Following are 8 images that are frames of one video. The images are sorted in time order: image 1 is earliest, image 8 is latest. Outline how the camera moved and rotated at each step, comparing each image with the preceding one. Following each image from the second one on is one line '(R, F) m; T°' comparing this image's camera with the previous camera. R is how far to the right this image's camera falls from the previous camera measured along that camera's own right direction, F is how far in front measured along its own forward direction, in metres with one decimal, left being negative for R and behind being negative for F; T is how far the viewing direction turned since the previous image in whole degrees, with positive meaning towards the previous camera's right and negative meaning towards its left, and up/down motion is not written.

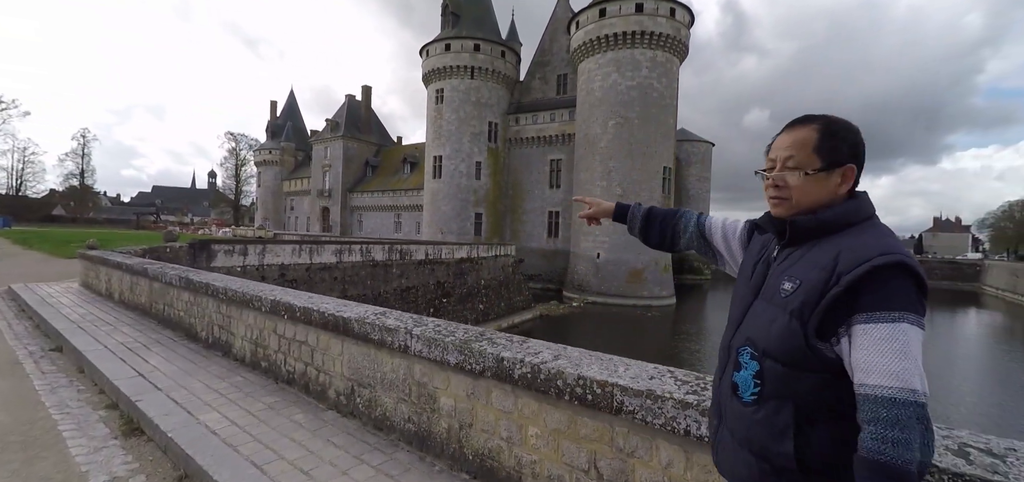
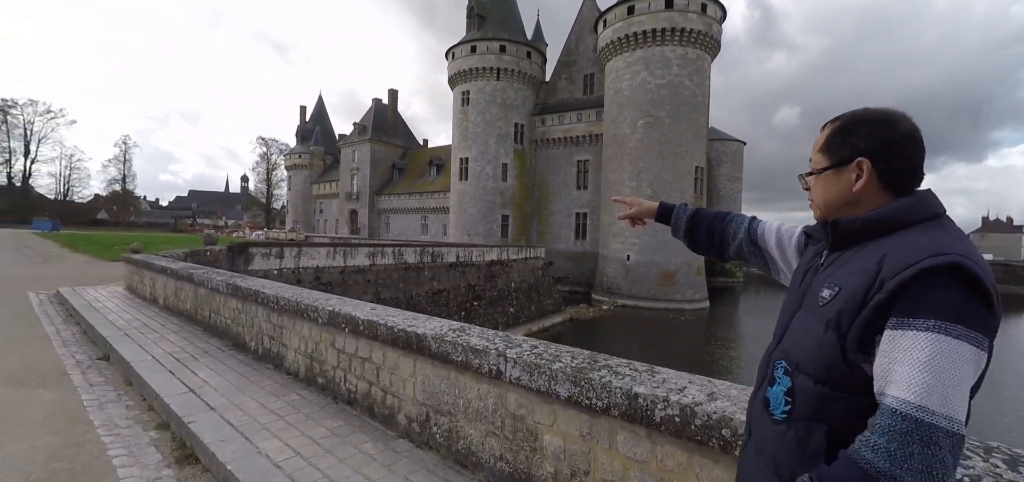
(-0.4, +0.3) m; -3°
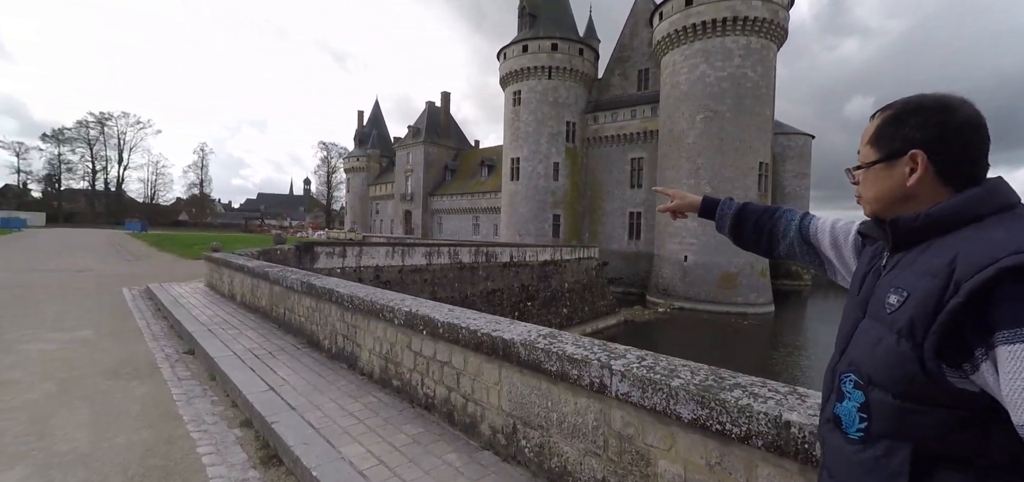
(-0.2, +0.2) m; -7°
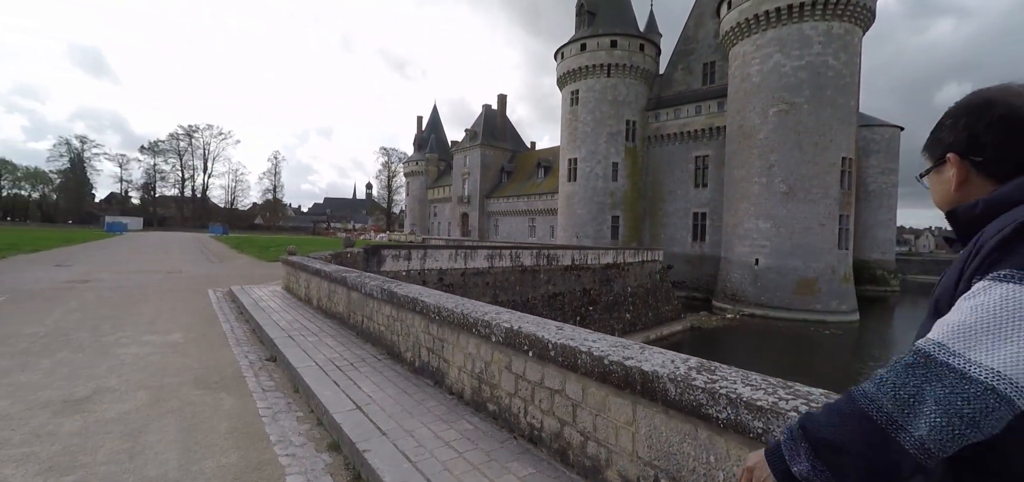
(-0.3, +0.3) m; -7°
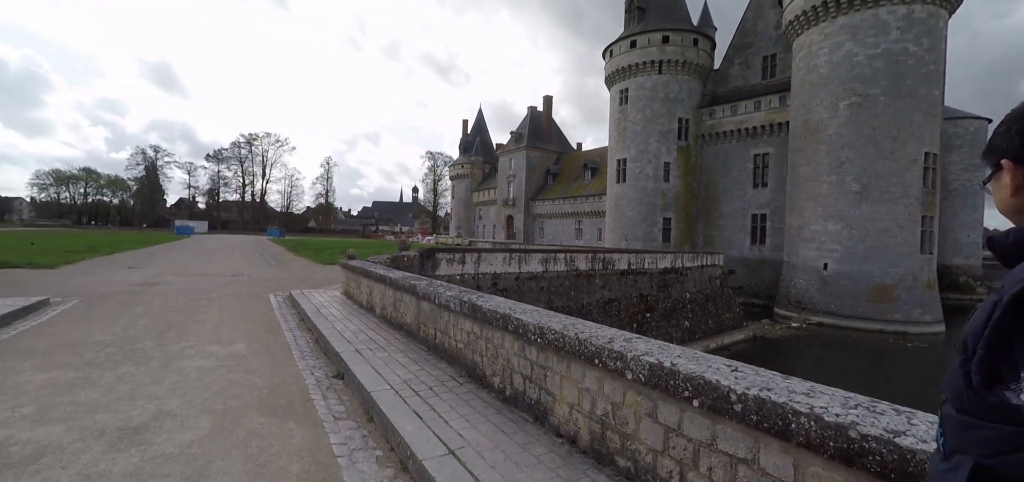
(-0.4, +0.5) m; -6°
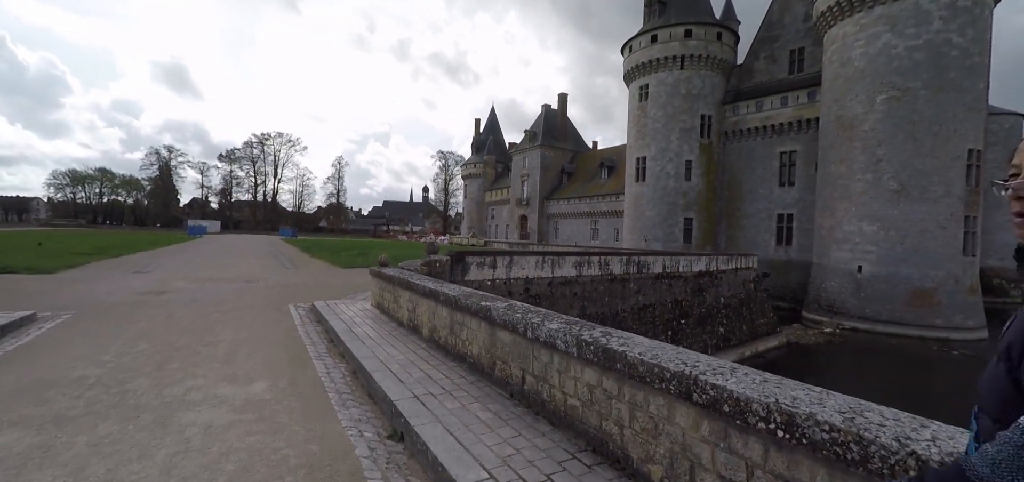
(-0.6, +0.9) m; -1°
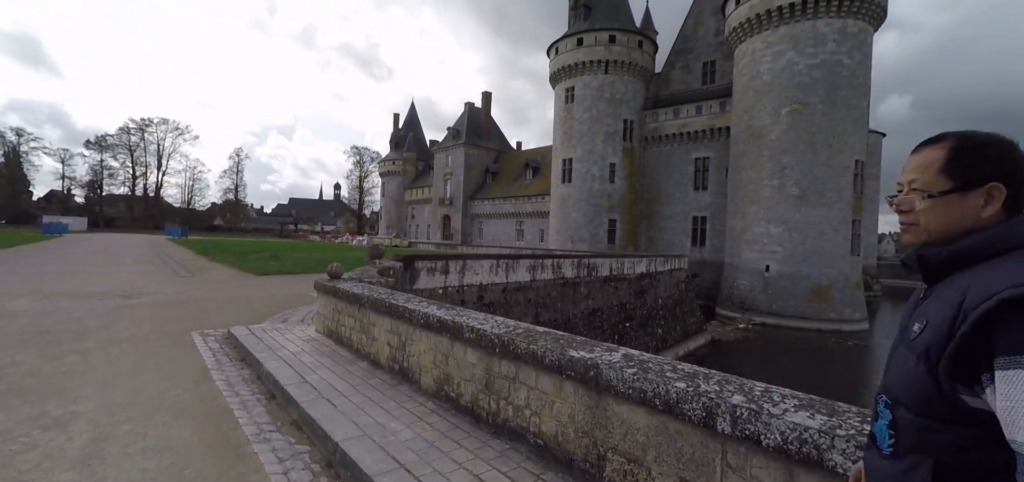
(-0.7, +1.1) m; +11°
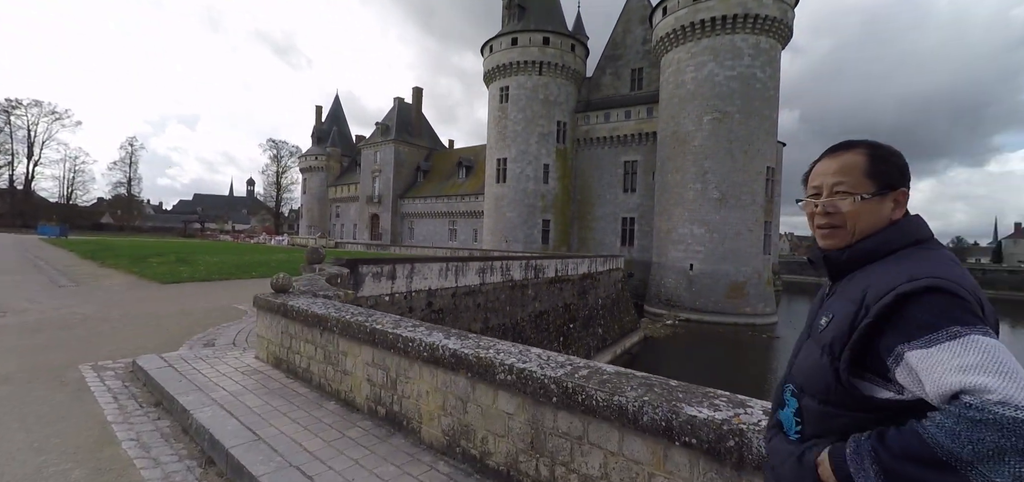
(-0.5, +0.5) m; +9°
